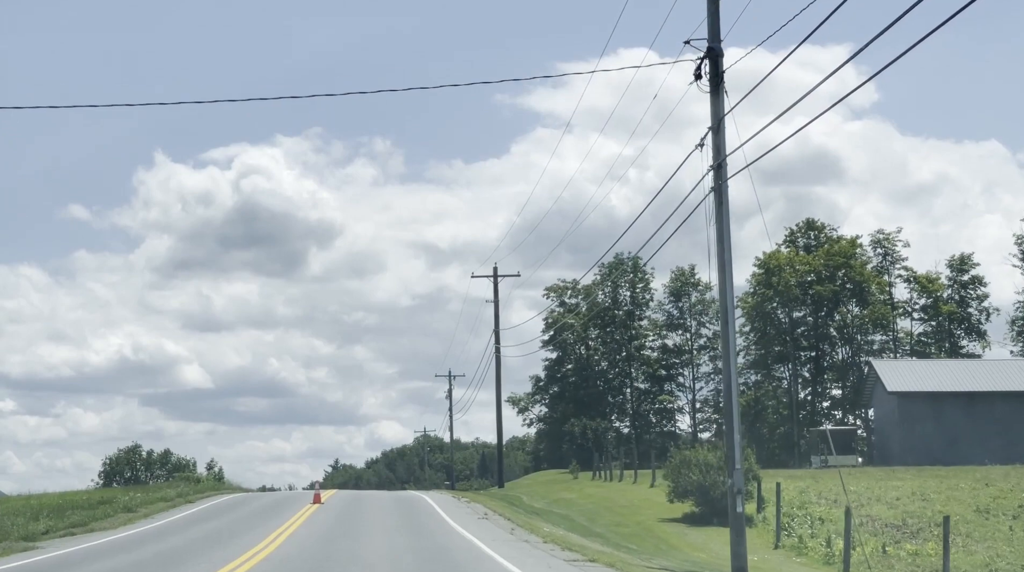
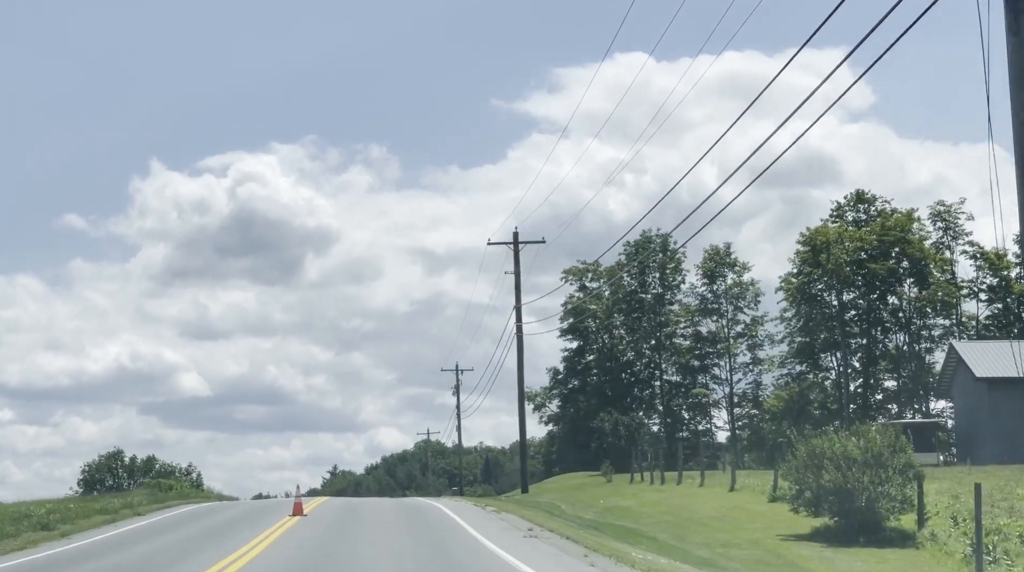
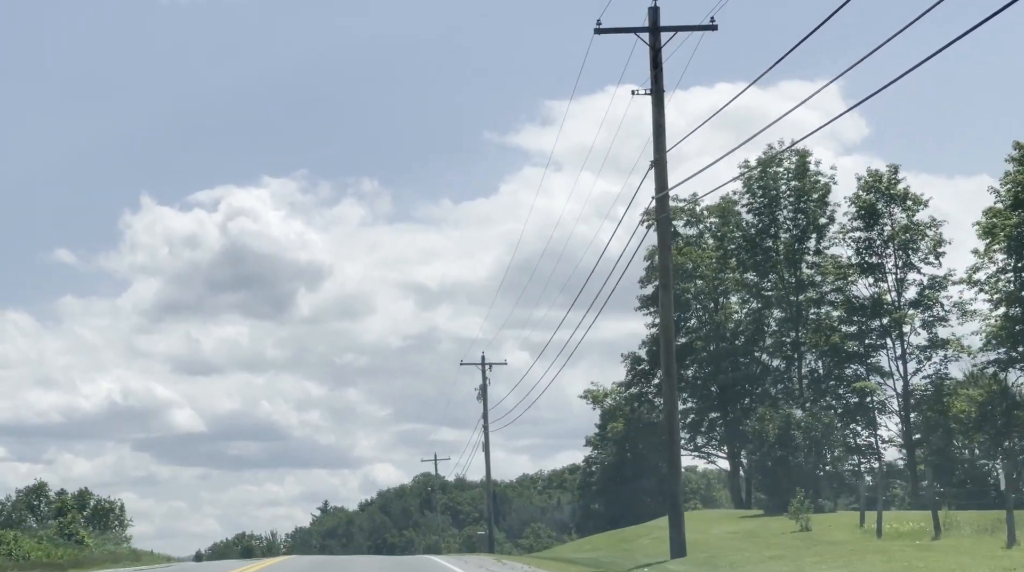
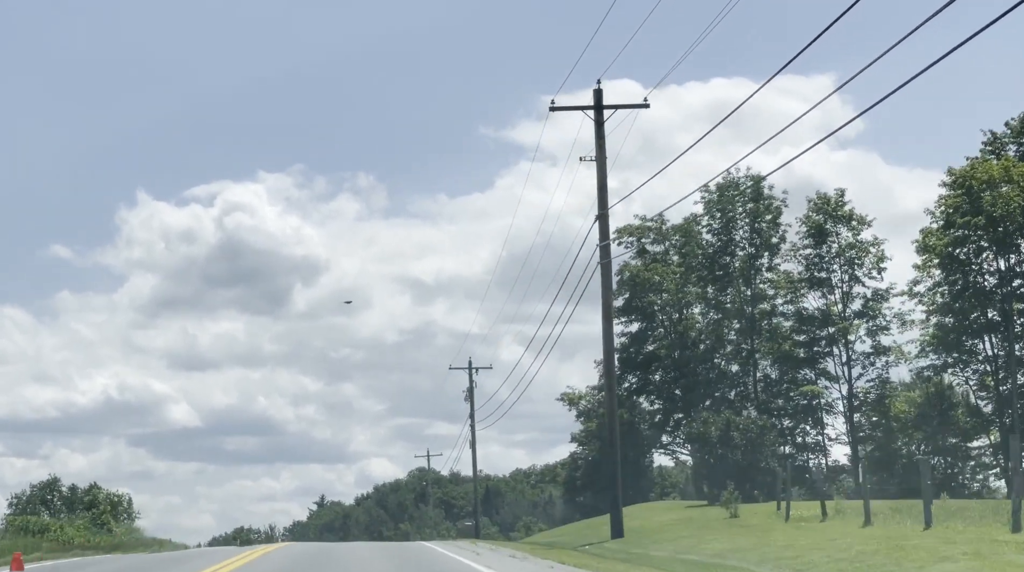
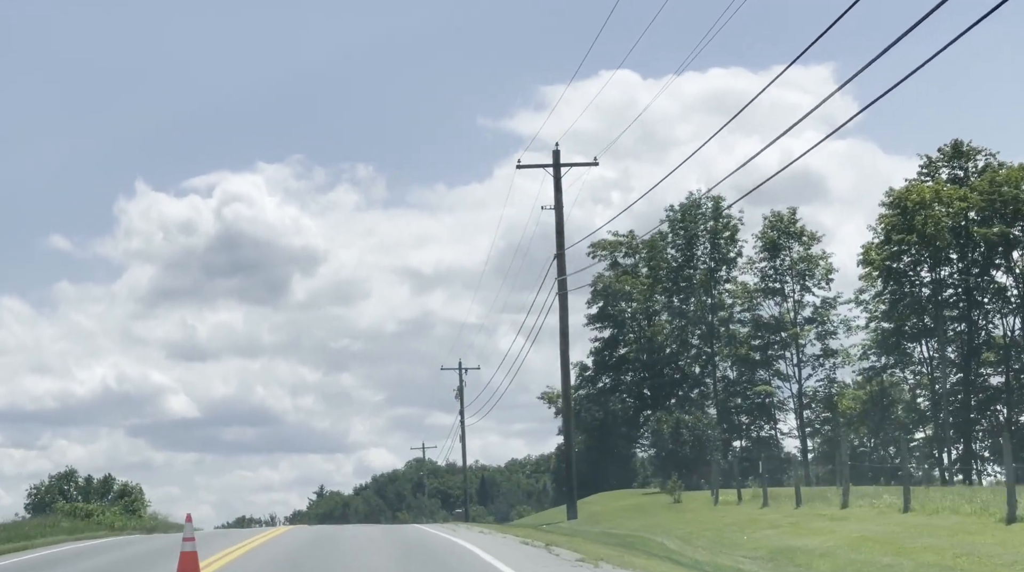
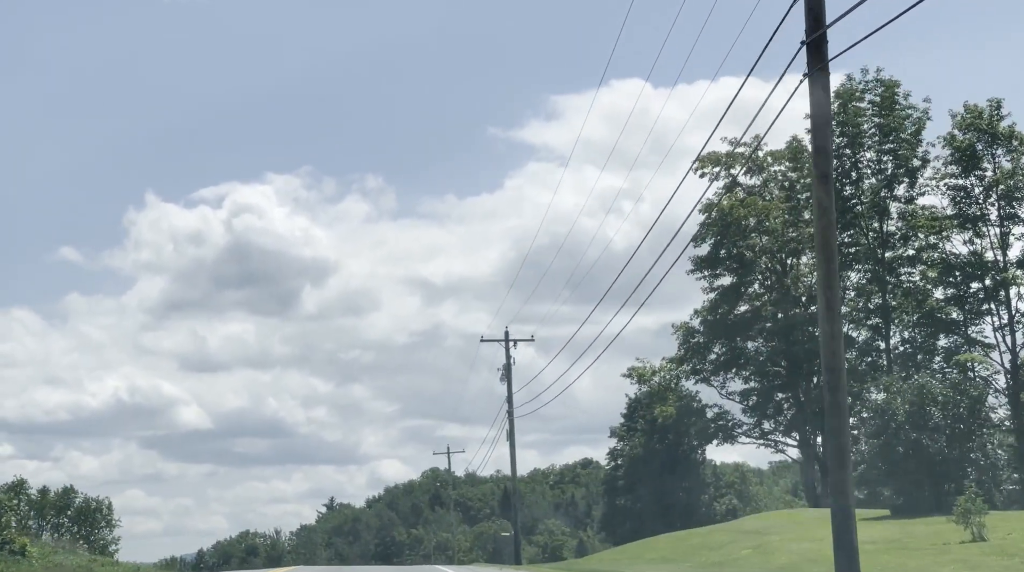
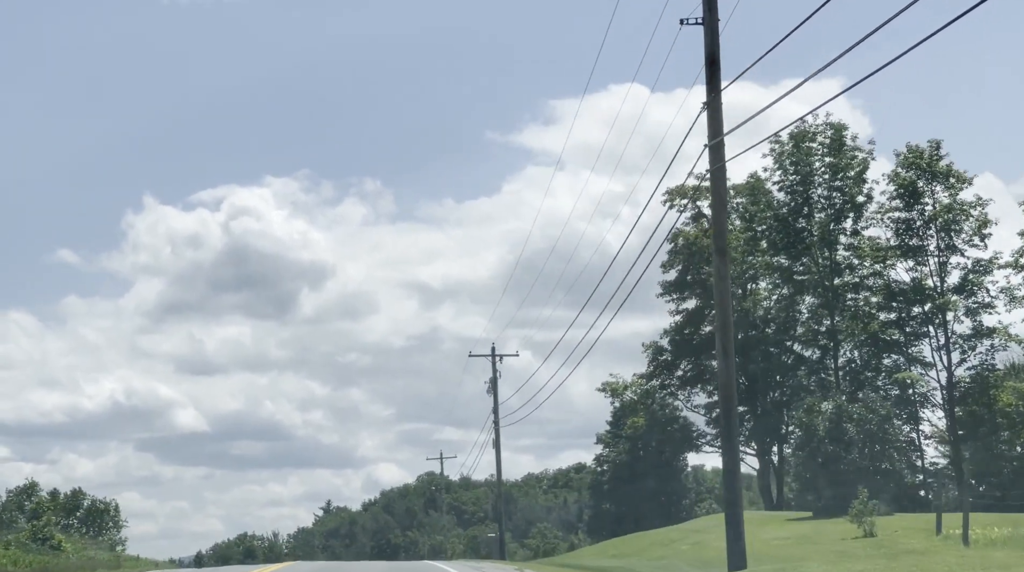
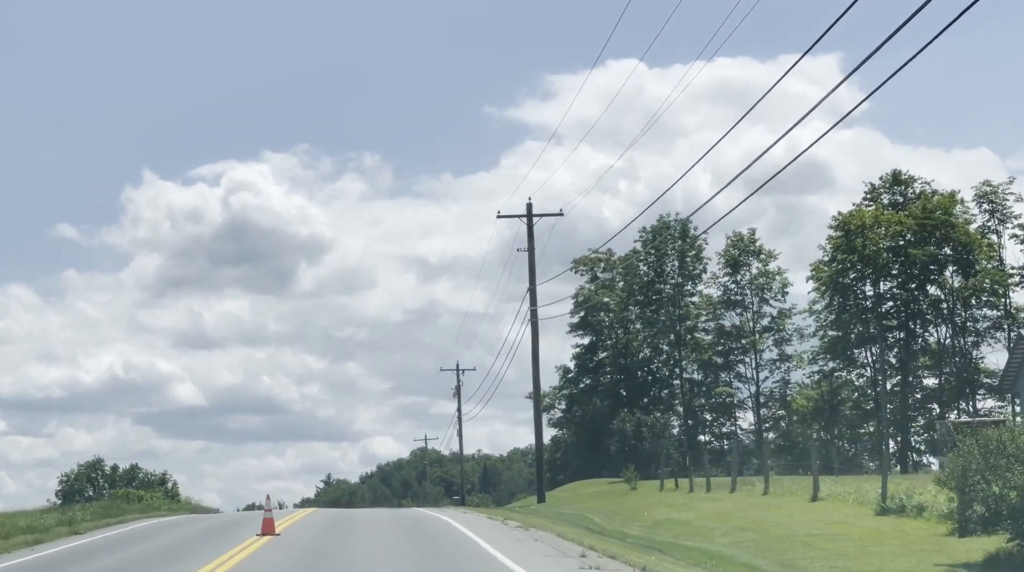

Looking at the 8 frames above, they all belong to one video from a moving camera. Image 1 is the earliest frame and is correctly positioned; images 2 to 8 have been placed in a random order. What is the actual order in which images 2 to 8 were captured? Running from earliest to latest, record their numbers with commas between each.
2, 8, 5, 4, 3, 7, 6
